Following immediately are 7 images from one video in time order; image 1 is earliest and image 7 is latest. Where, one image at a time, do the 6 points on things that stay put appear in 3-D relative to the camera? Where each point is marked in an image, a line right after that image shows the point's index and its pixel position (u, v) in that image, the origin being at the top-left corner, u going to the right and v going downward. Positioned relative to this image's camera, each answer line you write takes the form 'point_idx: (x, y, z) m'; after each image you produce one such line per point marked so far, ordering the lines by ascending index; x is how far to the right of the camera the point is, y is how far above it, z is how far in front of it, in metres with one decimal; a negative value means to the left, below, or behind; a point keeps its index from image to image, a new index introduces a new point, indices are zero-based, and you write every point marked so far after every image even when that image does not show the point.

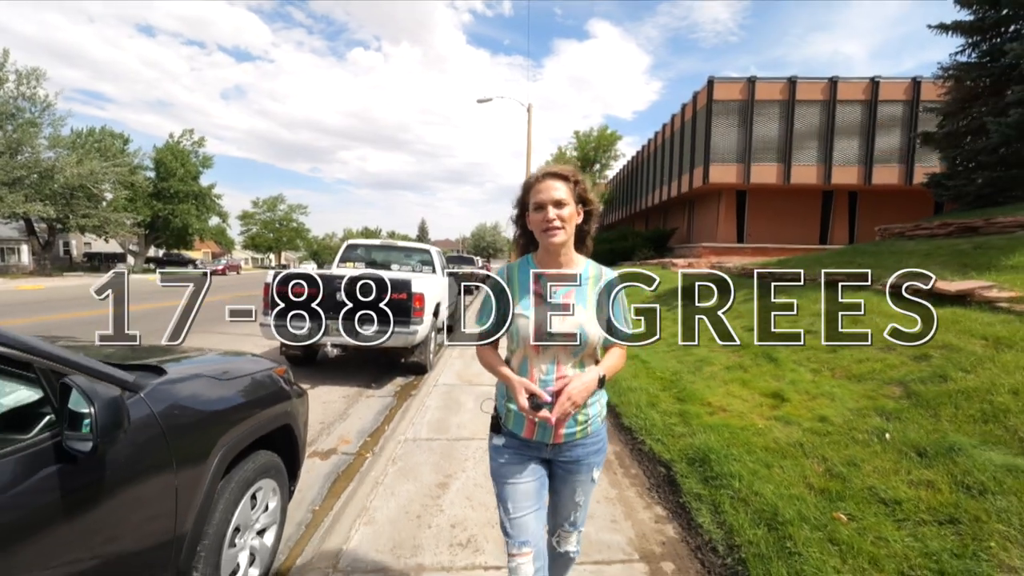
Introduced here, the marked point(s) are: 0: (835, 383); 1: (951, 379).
0: (+2.6, -0.8, +4.2) m
1: (+3.1, -0.6, +3.6) m
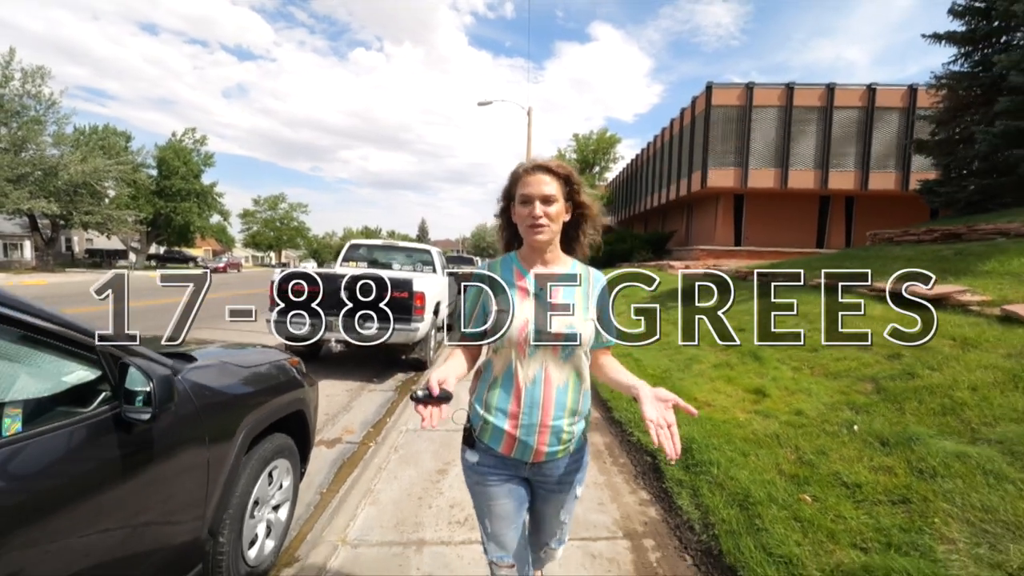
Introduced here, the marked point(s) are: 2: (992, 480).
0: (+2.6, -0.8, +4.5) m
1: (+3.0, -0.6, +3.9) m
2: (+2.3, -0.9, +2.5) m
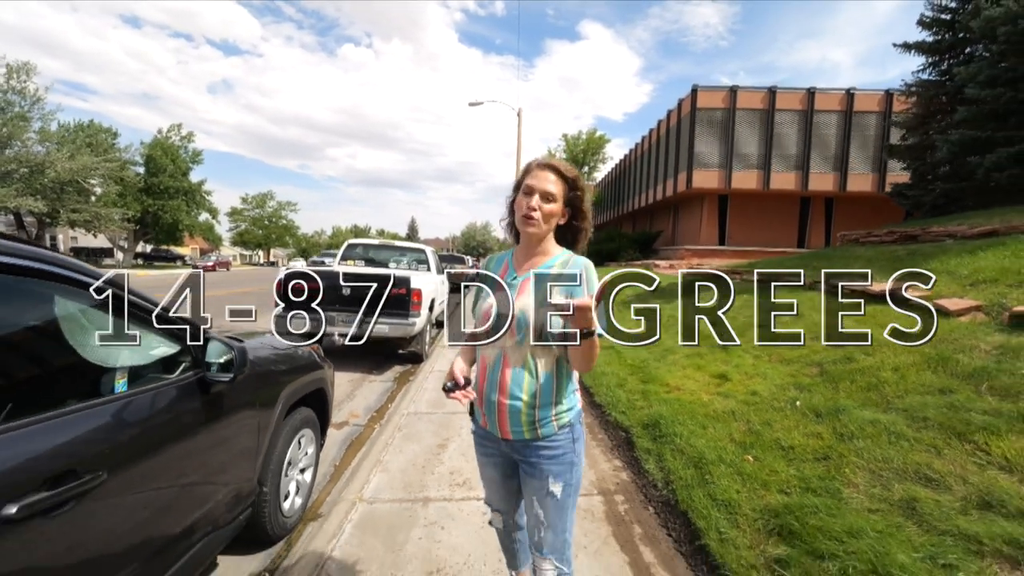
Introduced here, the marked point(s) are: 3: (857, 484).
0: (+2.5, -0.8, +5.1) m
1: (+3.0, -0.6, +4.5) m
2: (+2.3, -0.9, +3.1) m
3: (+1.9, -1.1, +2.9) m
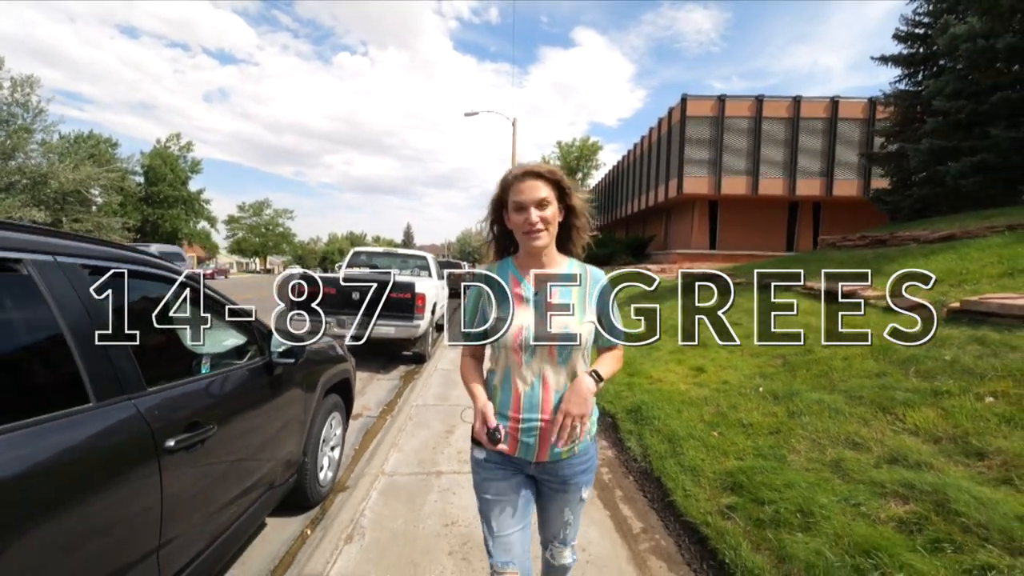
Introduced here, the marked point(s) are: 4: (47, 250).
0: (+2.5, -0.8, +5.7) m
1: (+2.9, -0.6, +5.1) m
2: (+2.3, -0.9, +3.7) m
3: (+1.9, -1.1, +3.4) m
4: (-1.6, +0.2, +1.8) m
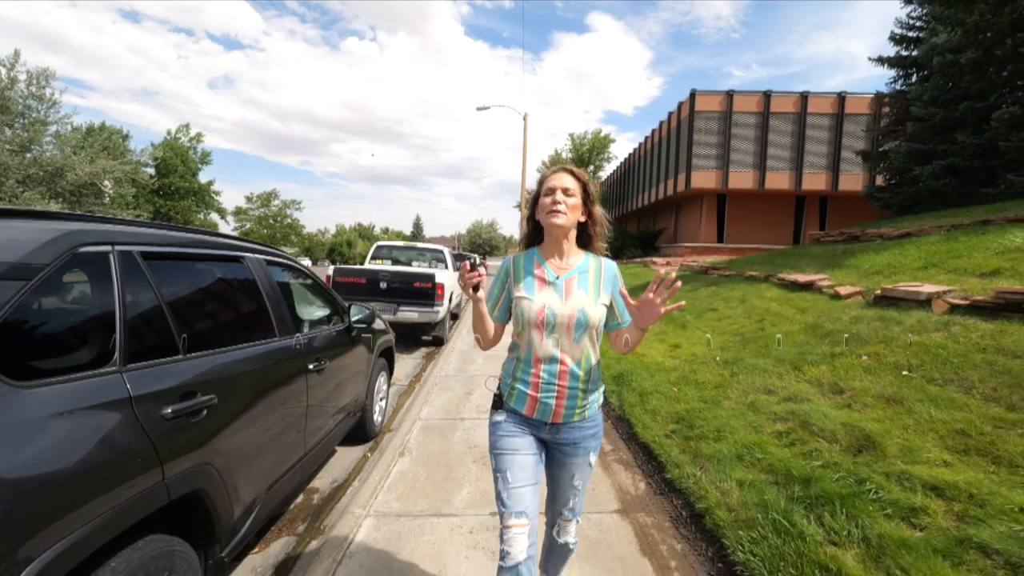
0: (+2.6, -0.6, +6.9) m
1: (+3.0, -0.5, +6.3) m
2: (+2.4, -0.8, +4.9) m
3: (+2.0, -1.0, +4.7) m
4: (-1.6, +0.2, +3.0) m
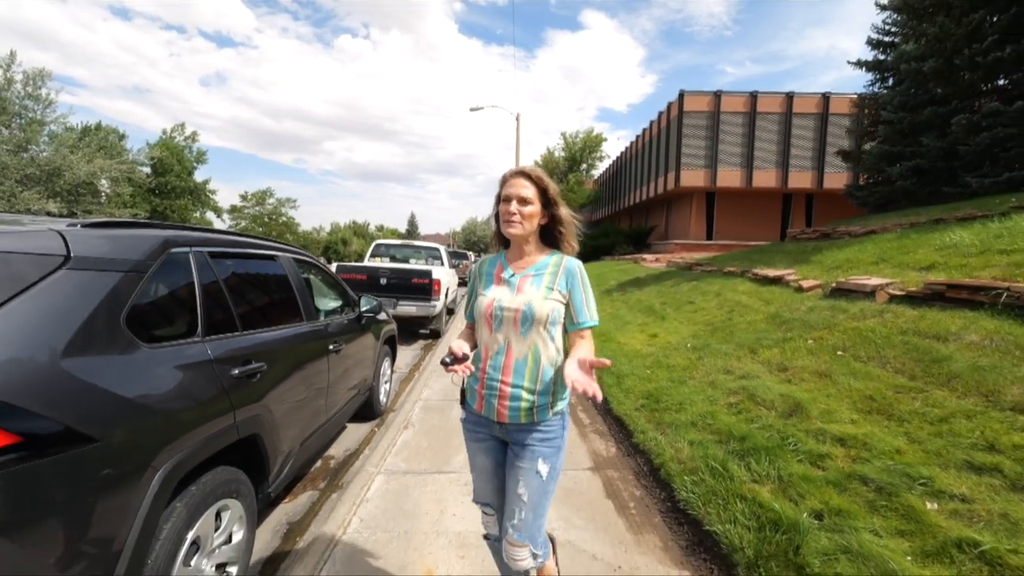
0: (+2.5, -0.6, +7.5) m
1: (+2.9, -0.4, +6.9) m
2: (+2.3, -0.7, +5.6) m
3: (+1.9, -0.9, +5.3) m
4: (-1.6, +0.3, +3.6) m
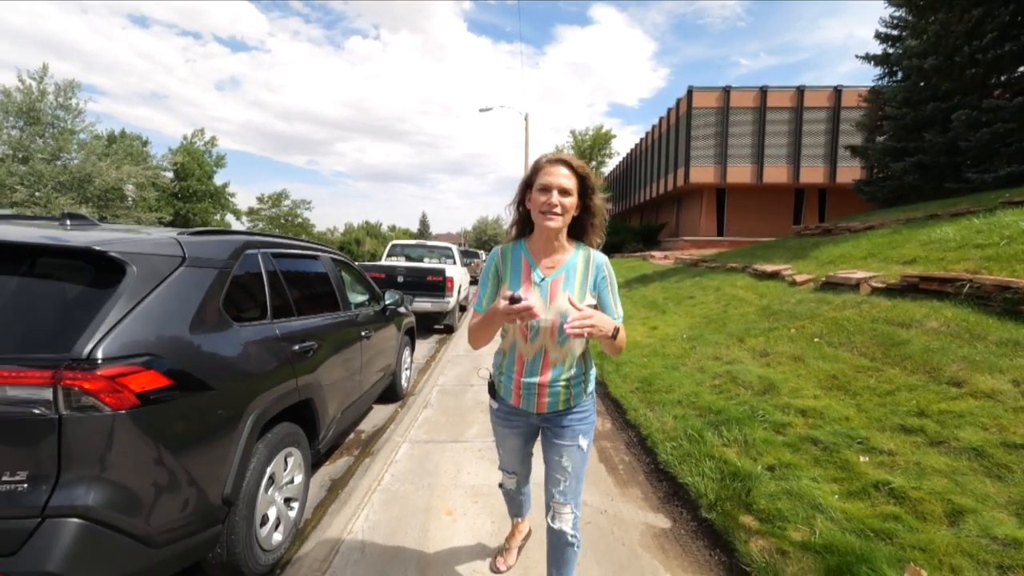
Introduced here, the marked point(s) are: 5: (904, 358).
0: (+2.6, -0.5, +8.0) m
1: (+3.0, -0.3, +7.4) m
2: (+2.4, -0.6, +6.1) m
3: (+1.9, -0.8, +5.8) m
4: (-1.6, +0.3, +4.2) m
5: (+3.0, -0.5, +3.9) m
